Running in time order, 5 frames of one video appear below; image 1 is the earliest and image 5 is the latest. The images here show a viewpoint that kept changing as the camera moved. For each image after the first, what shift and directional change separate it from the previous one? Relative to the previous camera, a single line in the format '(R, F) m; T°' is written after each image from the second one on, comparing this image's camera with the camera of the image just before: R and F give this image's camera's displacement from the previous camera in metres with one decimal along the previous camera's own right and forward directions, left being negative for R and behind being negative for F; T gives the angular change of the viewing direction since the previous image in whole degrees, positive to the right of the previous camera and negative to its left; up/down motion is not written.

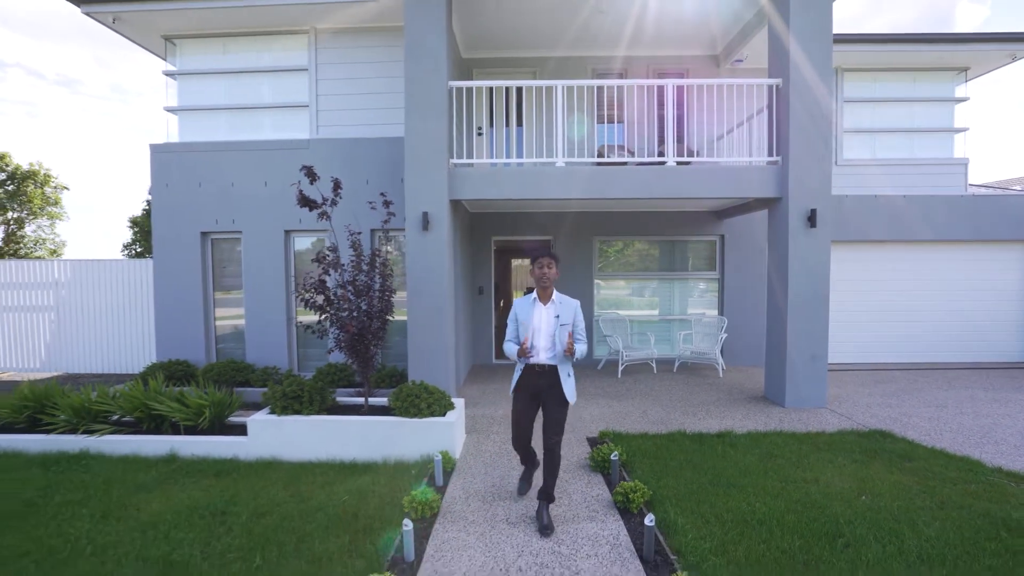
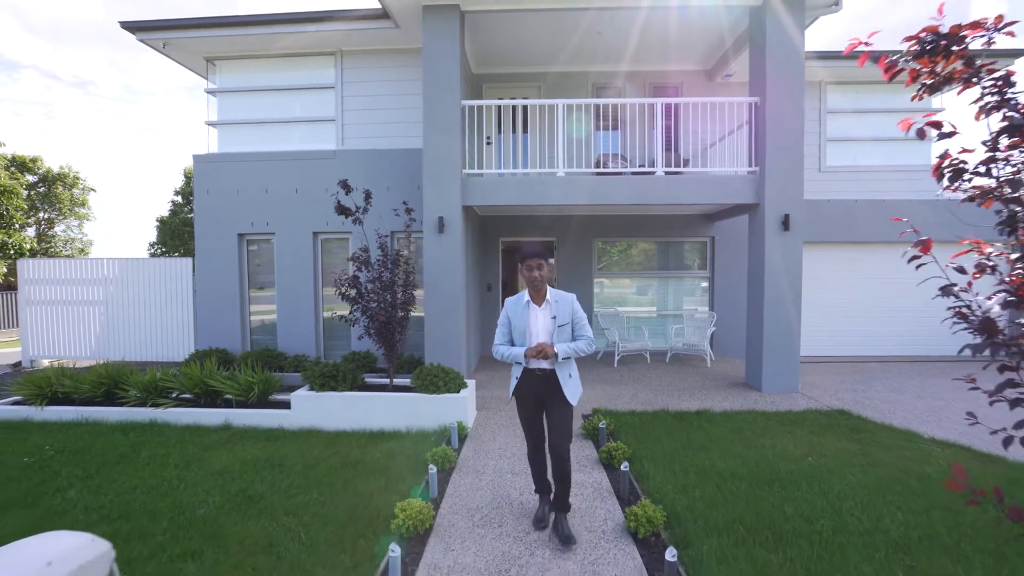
(0.0, -0.8) m; -1°
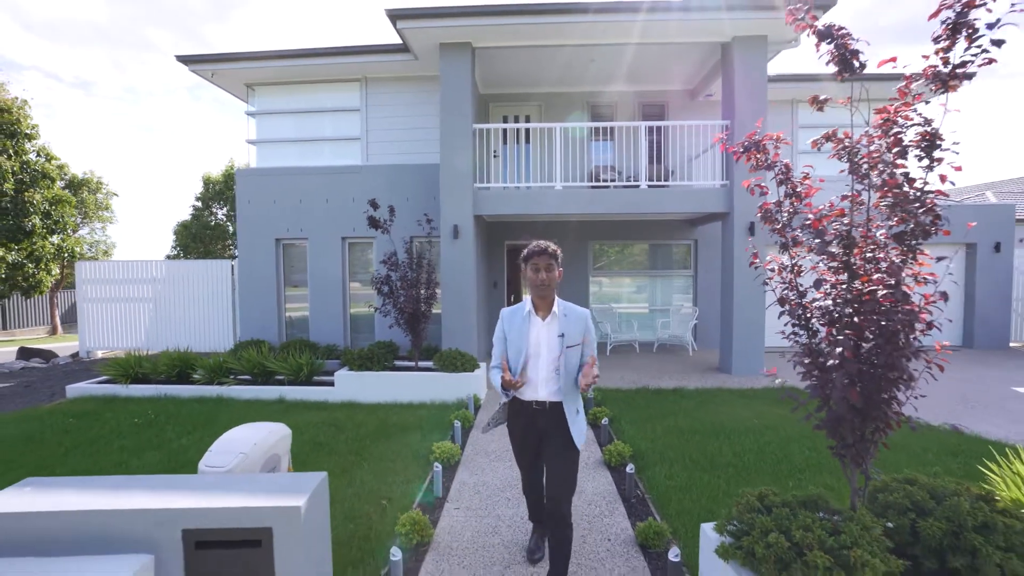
(0.0, -1.2) m; 0°
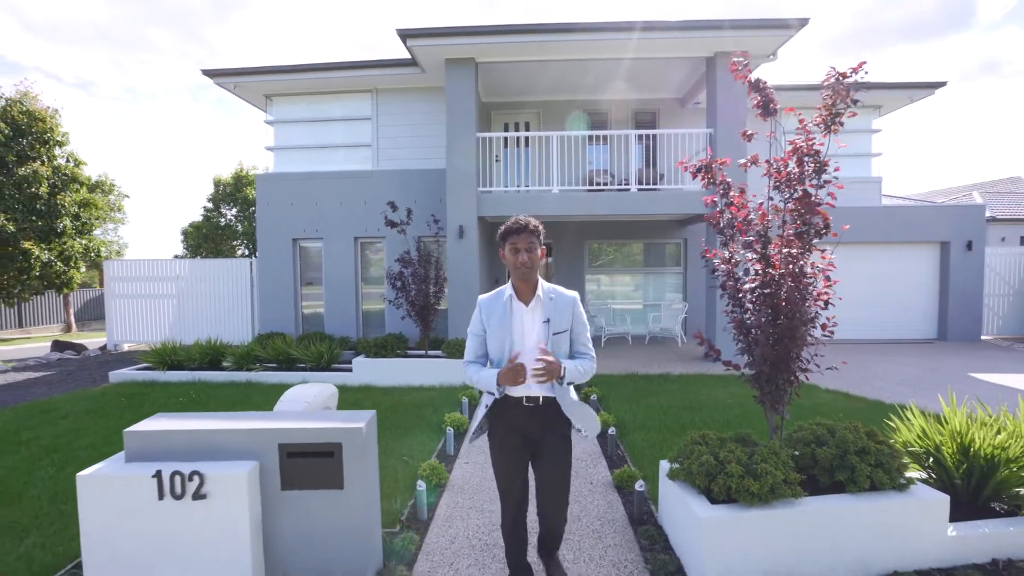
(0.0, -0.7) m; 0°
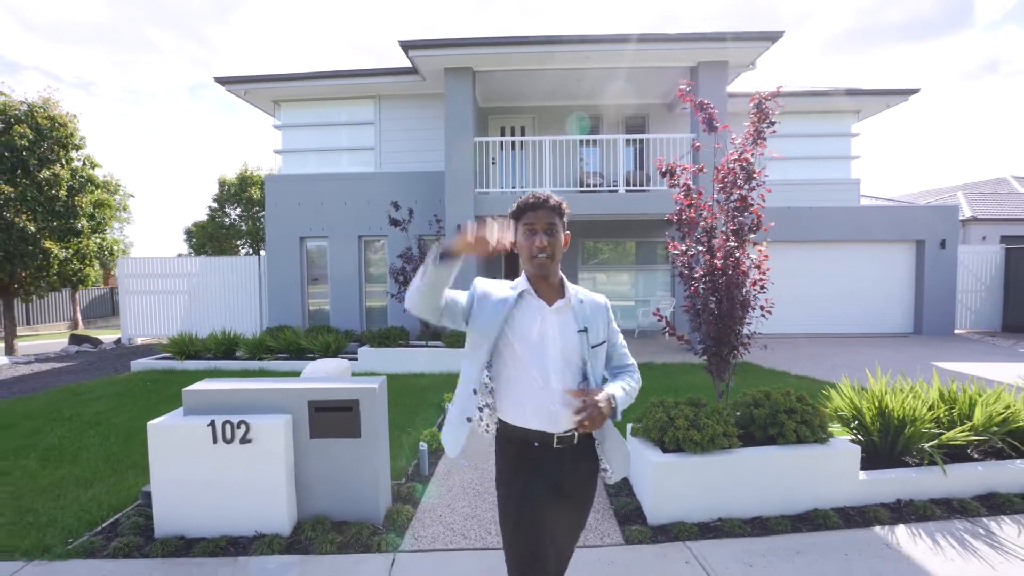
(+0.1, -0.6) m; 0°
